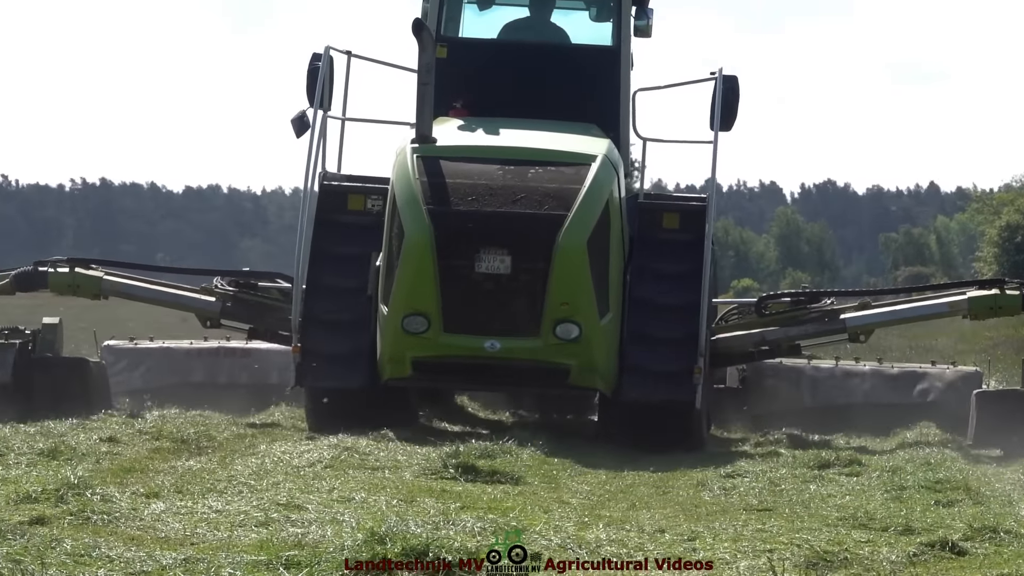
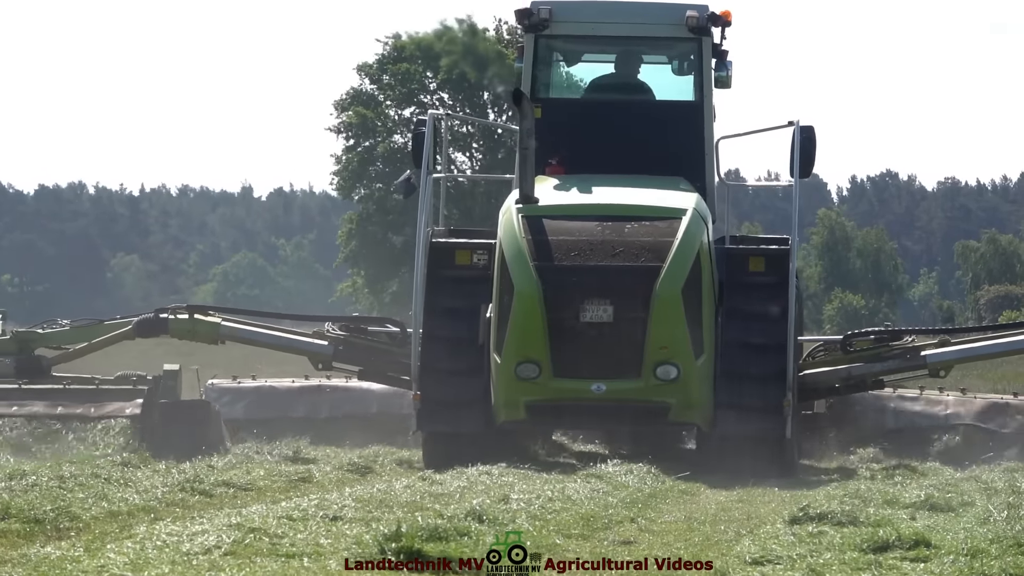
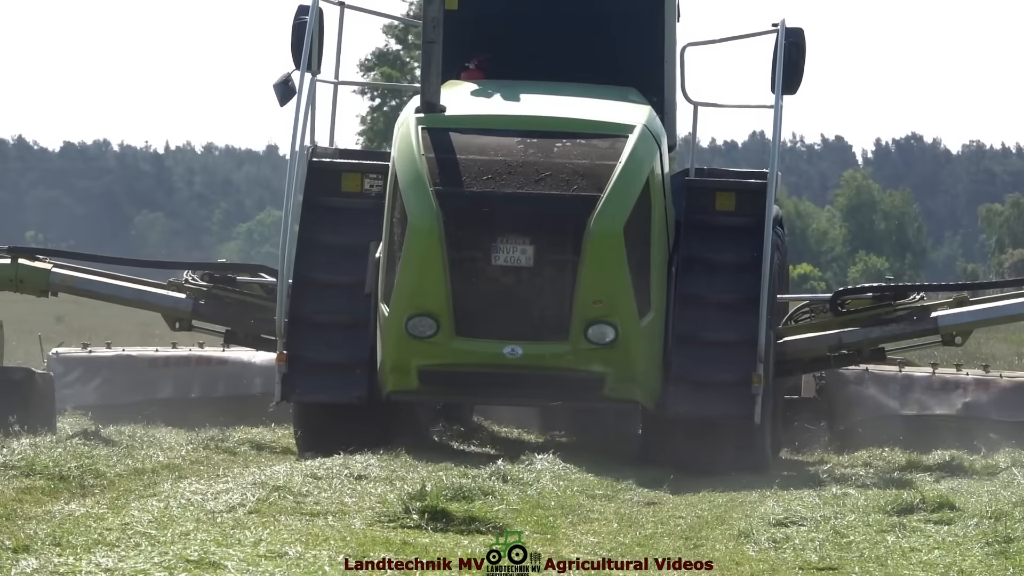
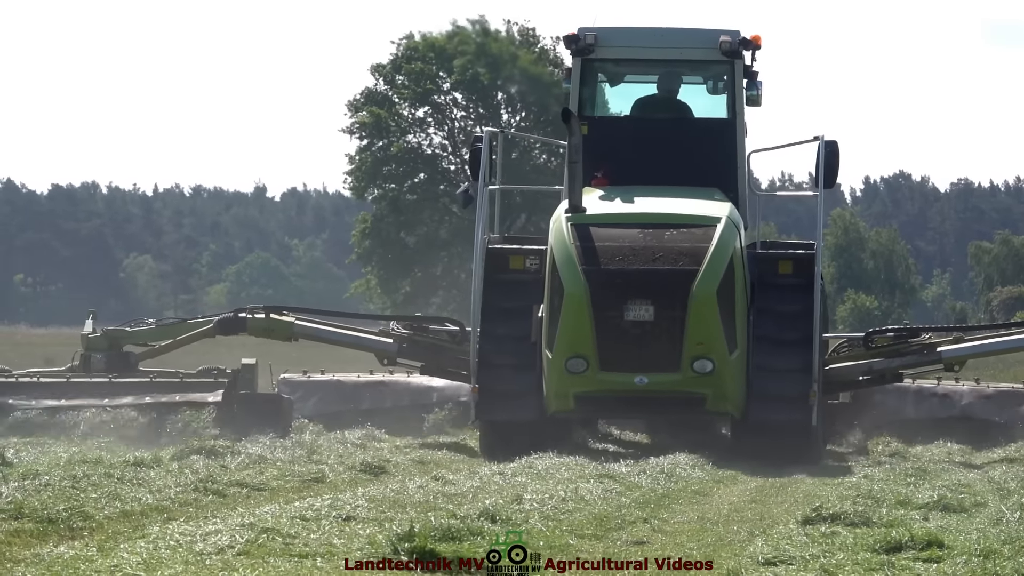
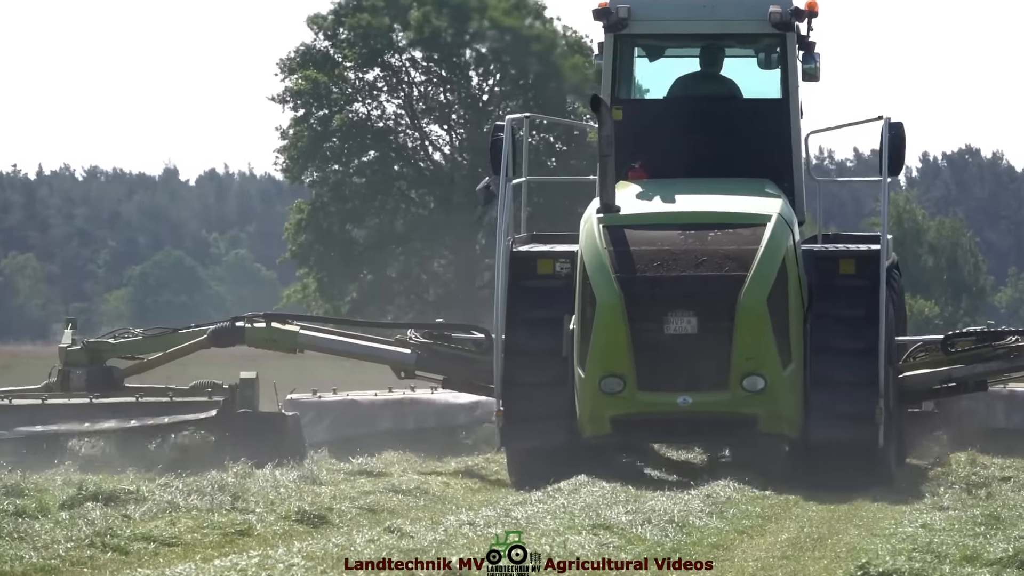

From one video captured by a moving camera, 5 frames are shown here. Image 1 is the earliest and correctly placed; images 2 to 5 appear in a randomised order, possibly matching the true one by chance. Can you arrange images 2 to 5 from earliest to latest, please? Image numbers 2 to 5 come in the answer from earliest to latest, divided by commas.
3, 2, 4, 5
